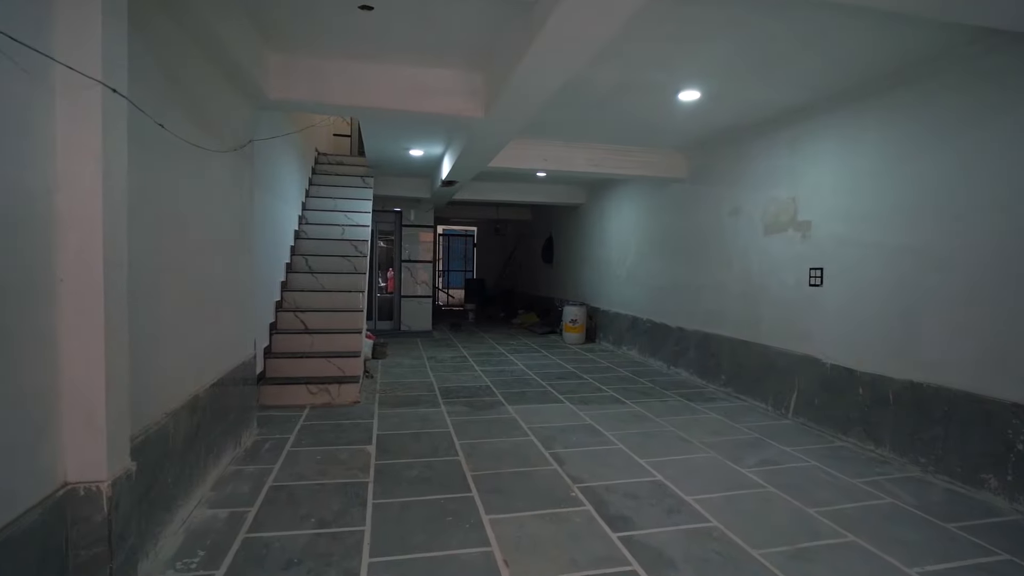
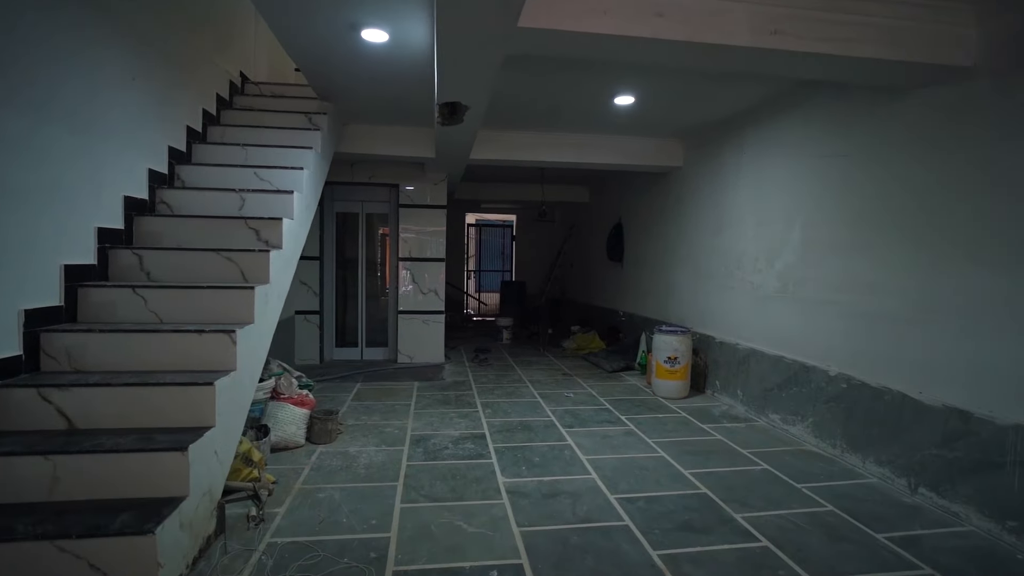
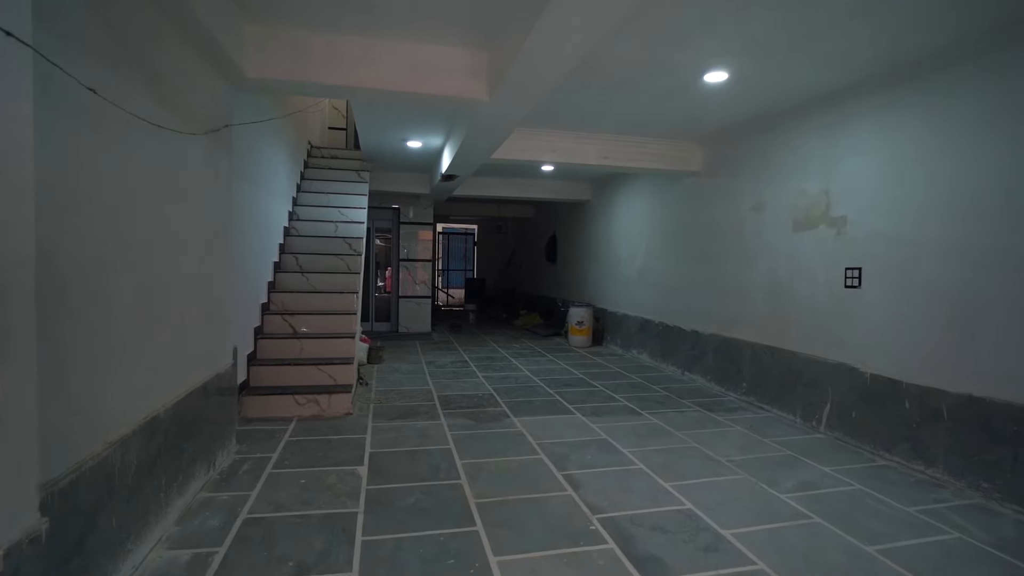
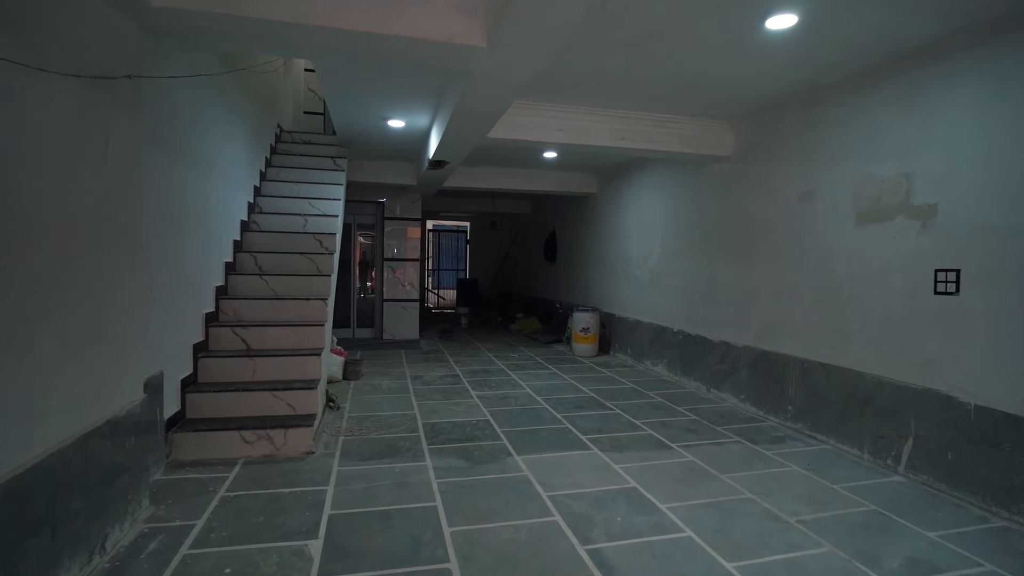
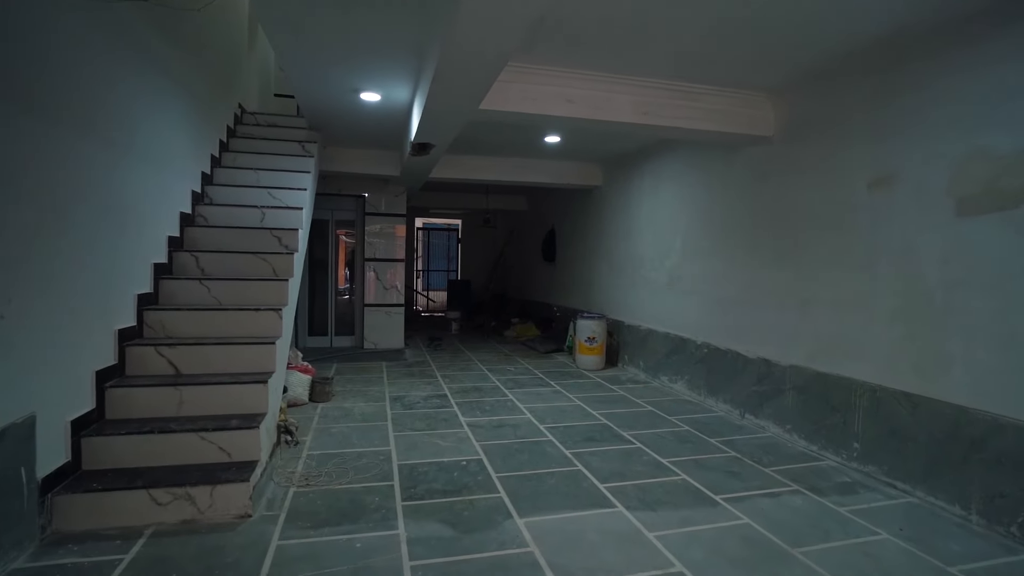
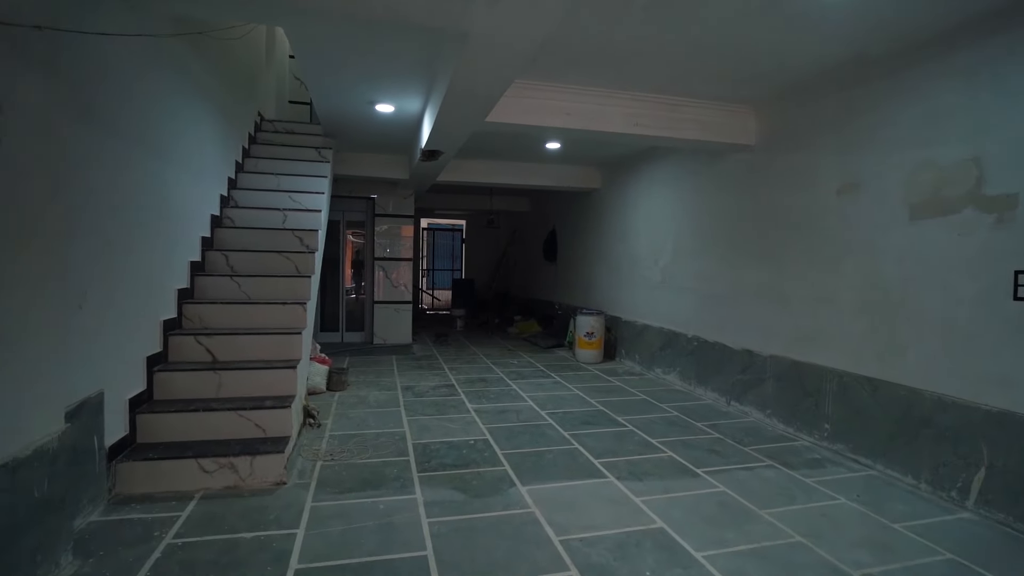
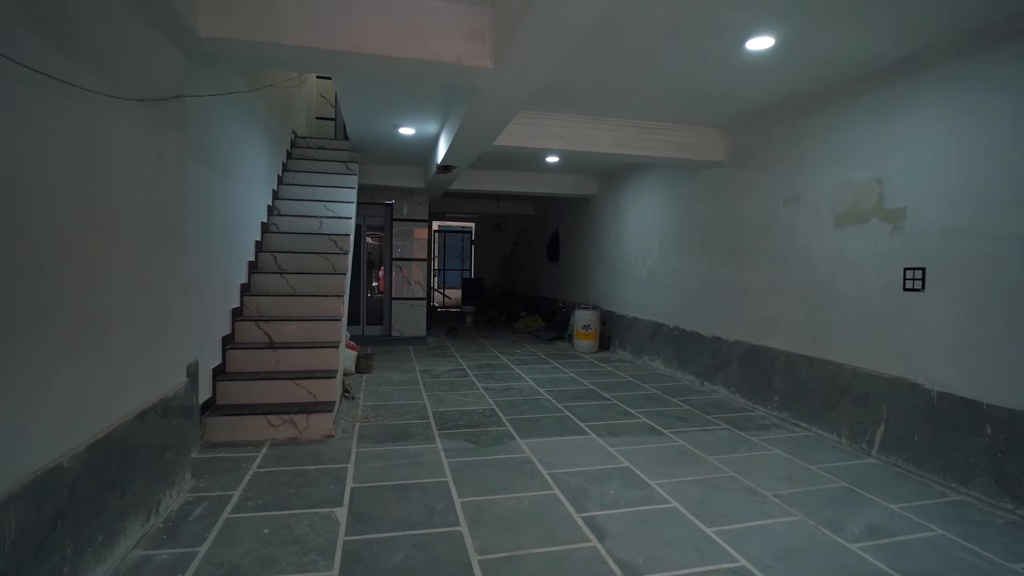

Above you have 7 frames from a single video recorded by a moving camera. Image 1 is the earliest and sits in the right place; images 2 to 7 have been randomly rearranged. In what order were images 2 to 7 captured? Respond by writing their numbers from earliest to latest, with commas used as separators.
3, 7, 4, 6, 5, 2
